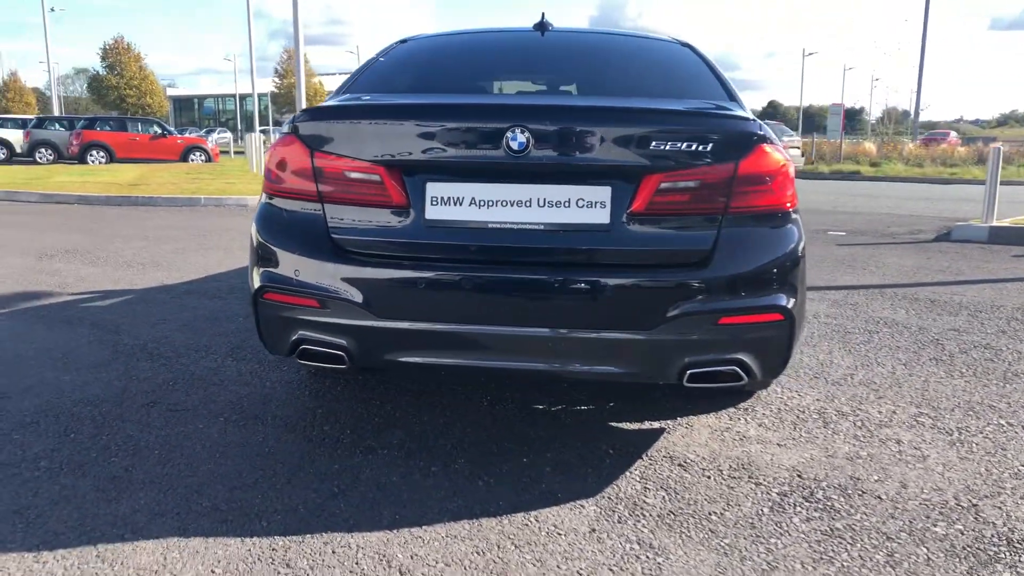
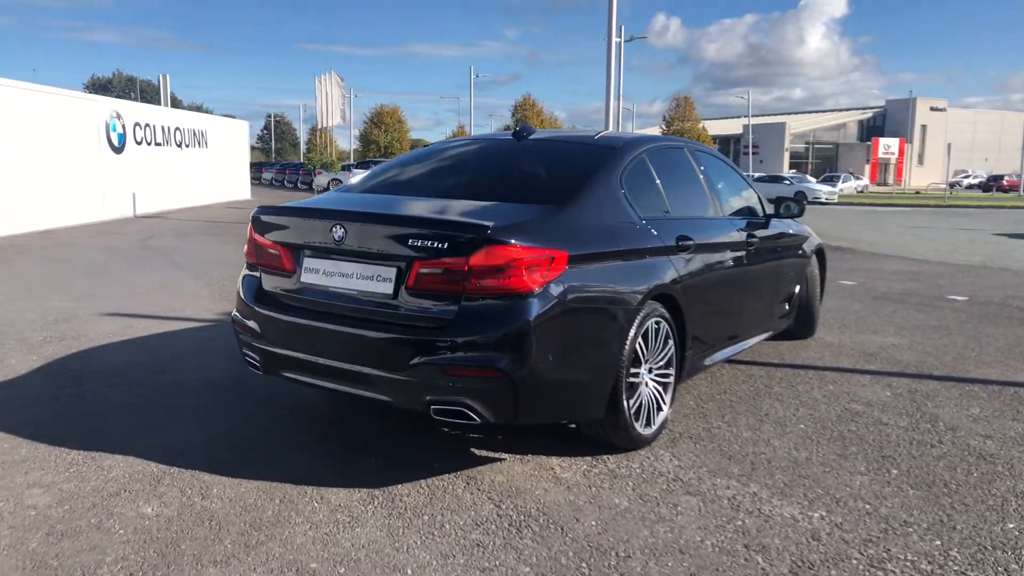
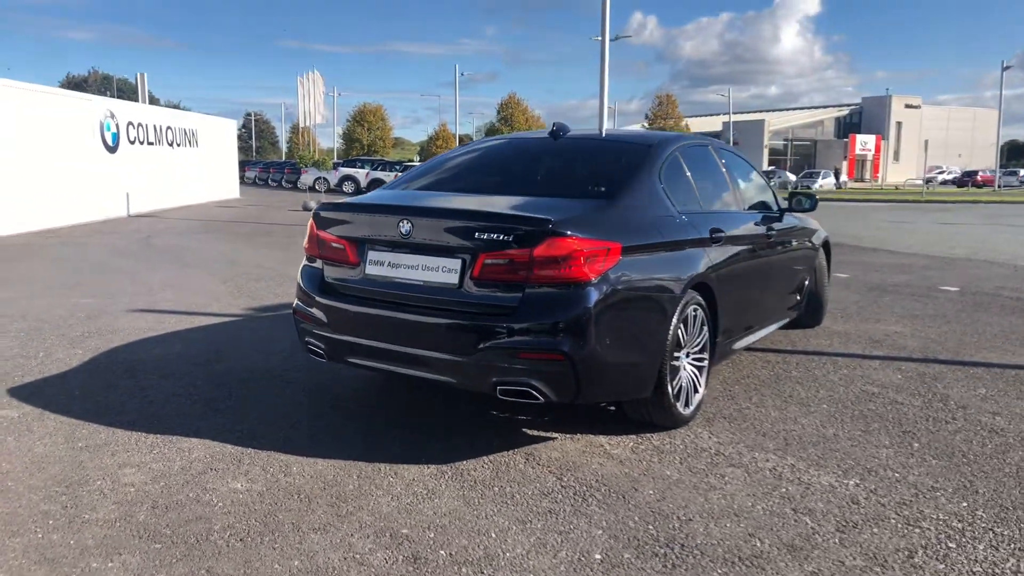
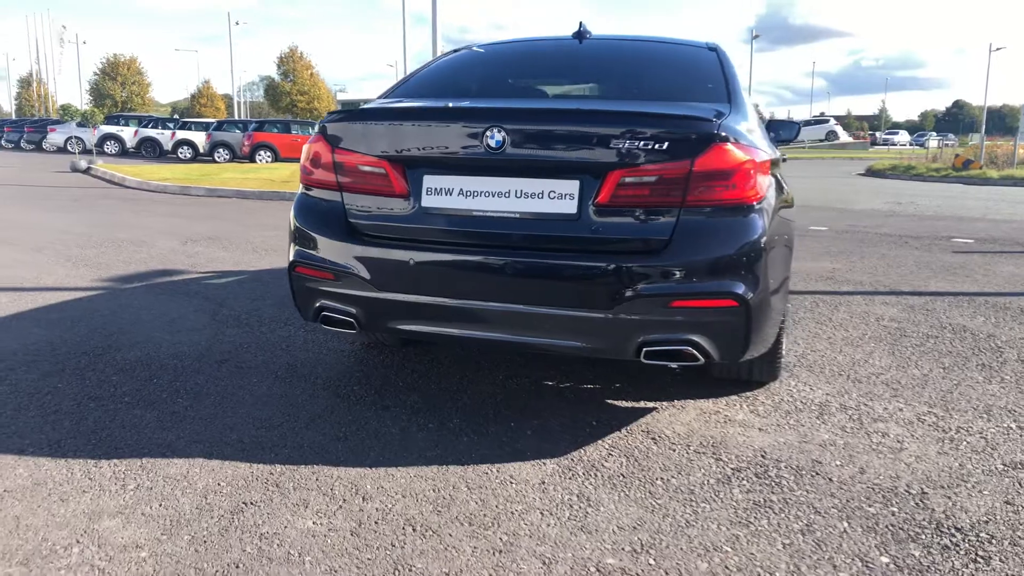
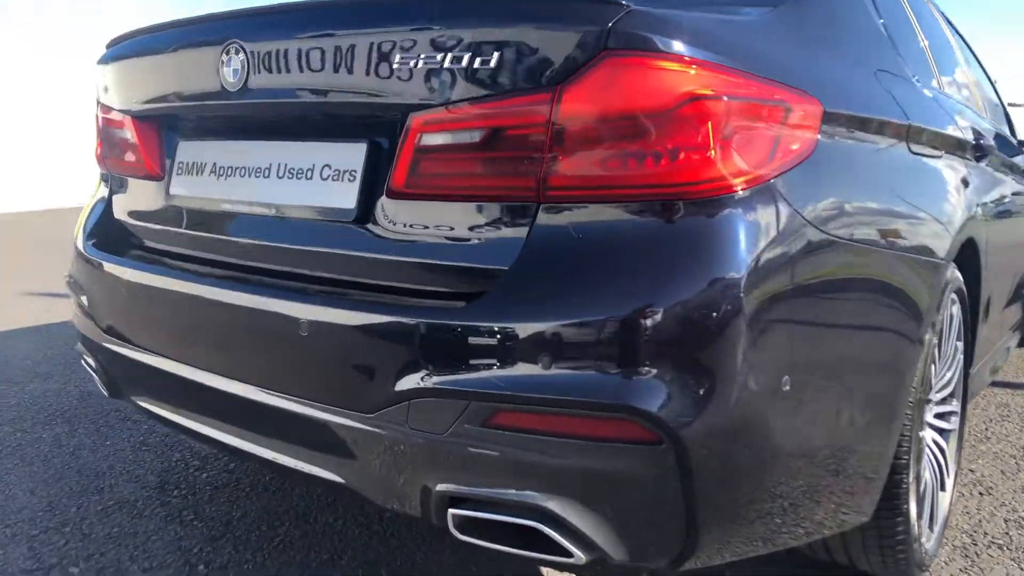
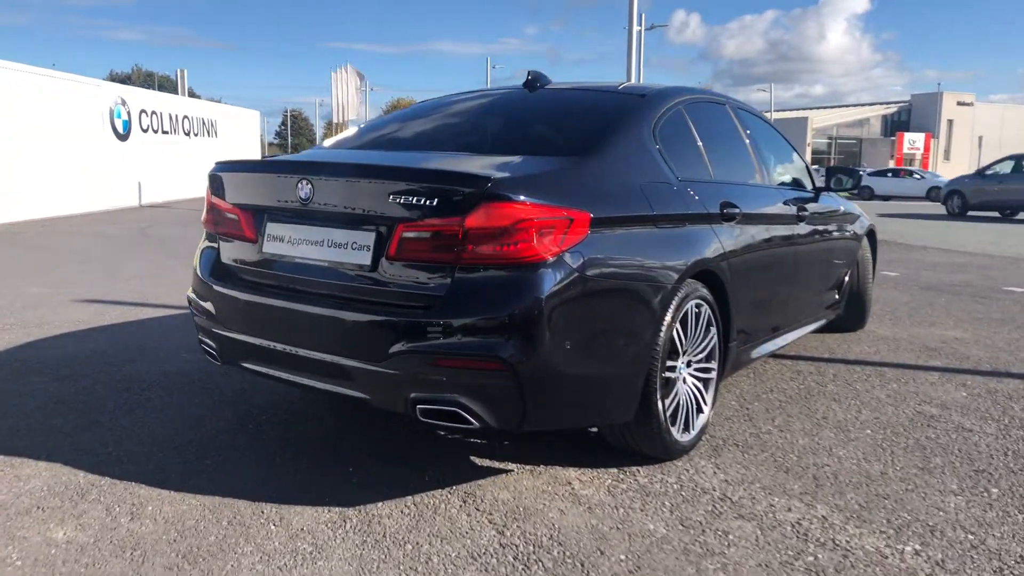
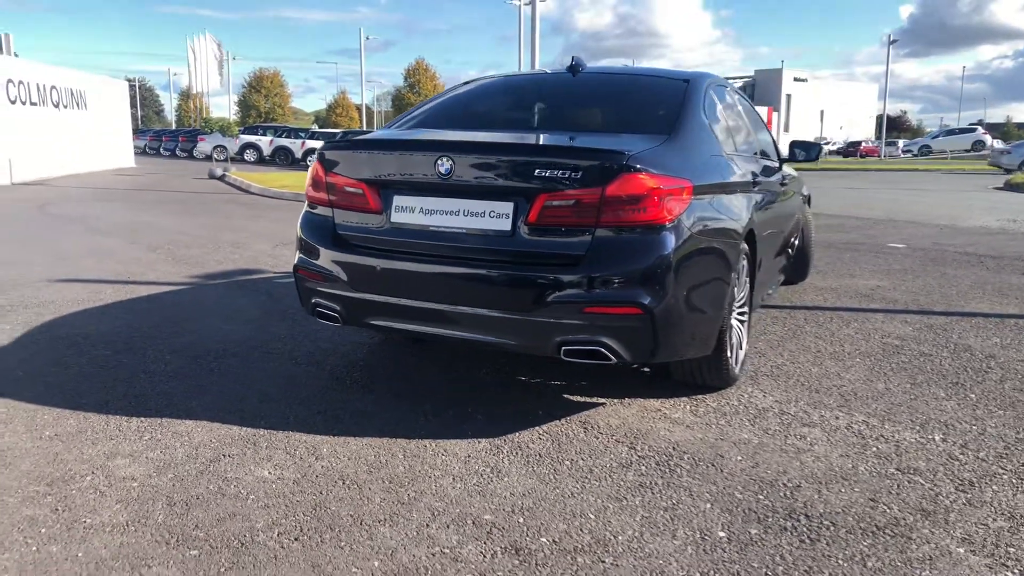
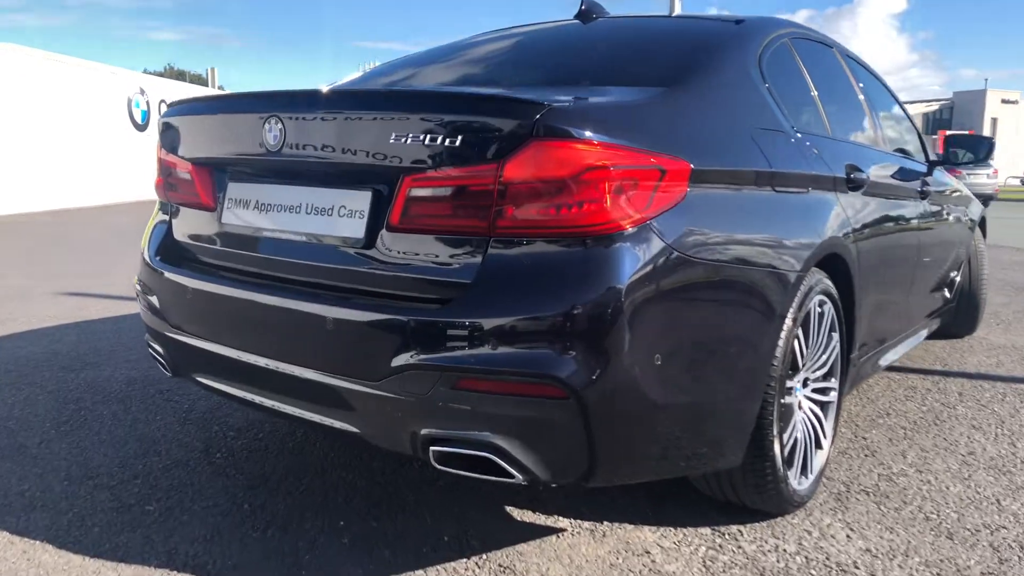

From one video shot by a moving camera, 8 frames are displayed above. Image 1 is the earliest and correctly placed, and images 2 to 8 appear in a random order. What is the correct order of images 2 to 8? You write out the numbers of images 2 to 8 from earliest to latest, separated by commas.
4, 7, 3, 2, 6, 8, 5
